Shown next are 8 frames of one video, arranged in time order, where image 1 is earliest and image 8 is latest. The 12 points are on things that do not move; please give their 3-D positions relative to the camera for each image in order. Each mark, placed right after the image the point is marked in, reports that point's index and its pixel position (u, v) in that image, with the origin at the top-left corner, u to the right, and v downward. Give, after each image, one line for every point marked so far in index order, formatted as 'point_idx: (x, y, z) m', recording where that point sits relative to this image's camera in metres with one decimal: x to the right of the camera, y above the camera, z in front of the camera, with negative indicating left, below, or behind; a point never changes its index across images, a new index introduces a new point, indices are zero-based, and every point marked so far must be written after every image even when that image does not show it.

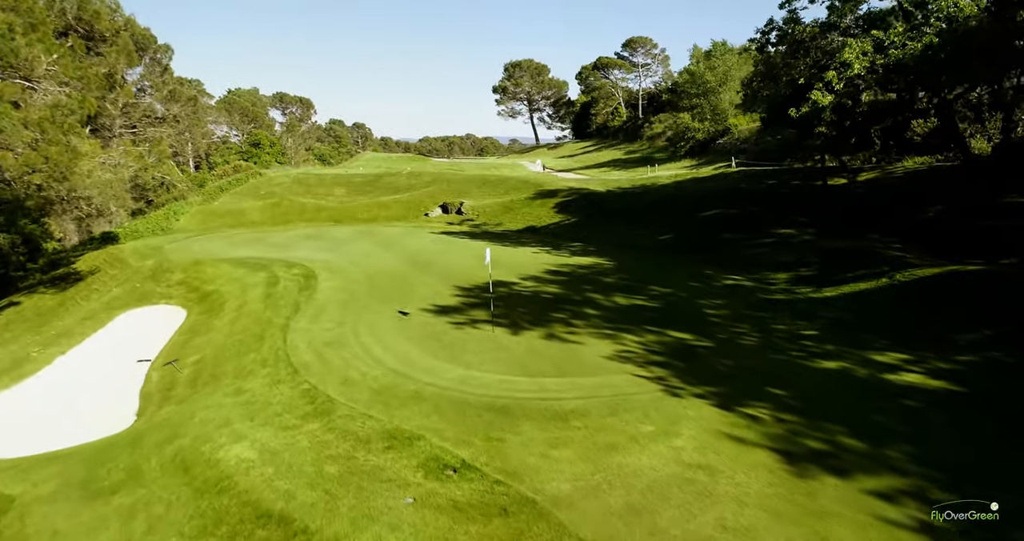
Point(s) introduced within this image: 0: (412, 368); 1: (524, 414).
0: (-1.8, -1.9, +13.4) m
1: (+0.2, -2.3, +11.2) m
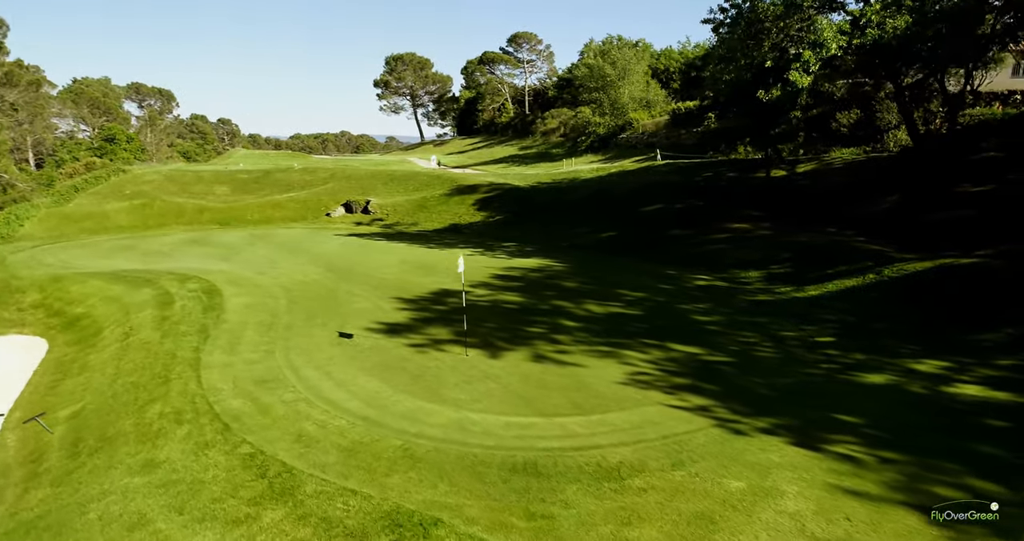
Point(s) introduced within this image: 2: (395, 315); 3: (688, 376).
0: (-1.8, -2.1, +10.3) m
1: (+0.6, -2.4, +8.4) m
2: (-2.6, -1.0, +15.9) m
3: (+2.9, -1.7, +11.7) m
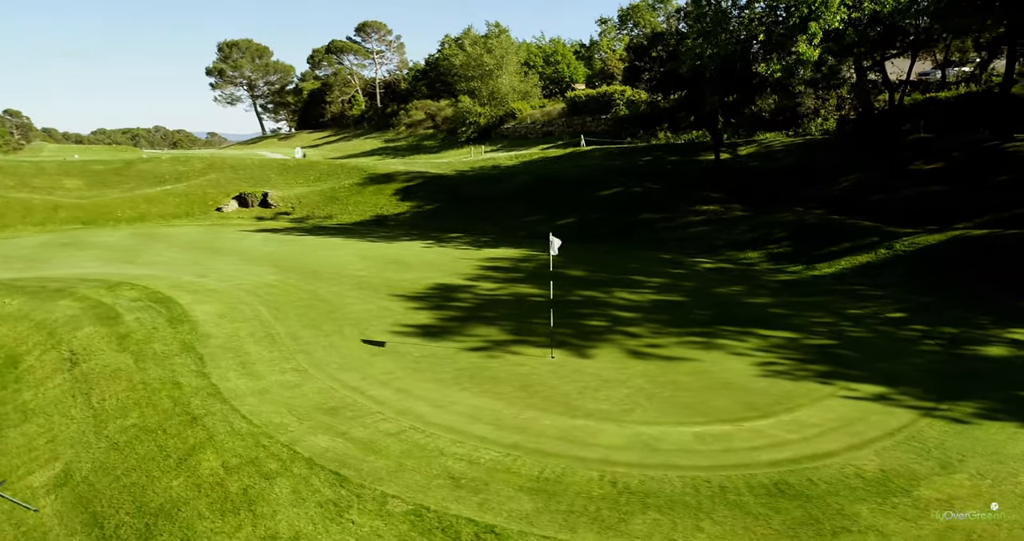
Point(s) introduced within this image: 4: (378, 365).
0: (+0.3, -1.9, +8.0) m
1: (+3.1, -2.1, +6.8) m
2: (-1.8, -0.9, +13.3) m
3: (+4.5, -1.4, +10.5) m
4: (-2.0, -1.4, +10.6) m
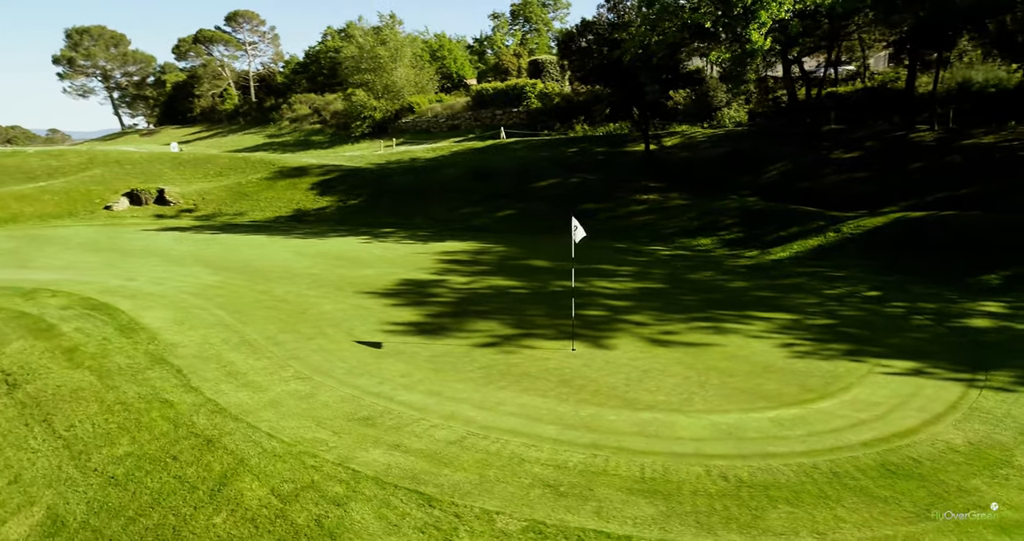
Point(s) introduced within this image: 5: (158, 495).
0: (+1.1, -1.7, +7.4) m
1: (+4.0, -1.9, +6.7) m
2: (-1.9, -0.8, +12.2) m
3: (+4.8, -1.0, +10.6) m
4: (-1.6, -1.3, +9.5) m
5: (-3.2, -2.0, +6.5) m
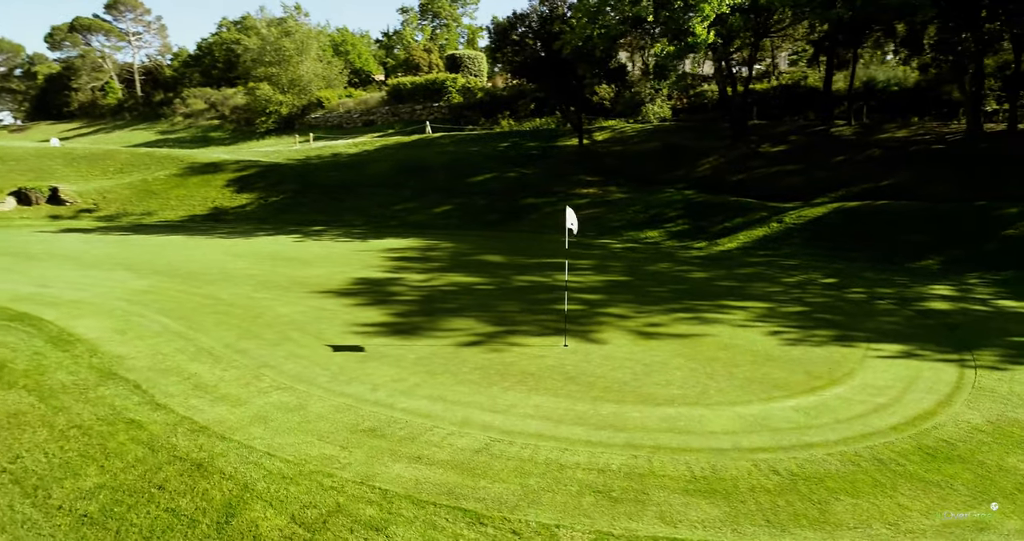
0: (+1.4, -1.6, +7.0) m
1: (+4.4, -1.7, +6.7) m
2: (-2.3, -0.7, +11.4) m
3: (+4.6, -0.9, +10.7) m
4: (-1.6, -1.2, +8.7) m
5: (-2.8, -2.0, +5.5) m
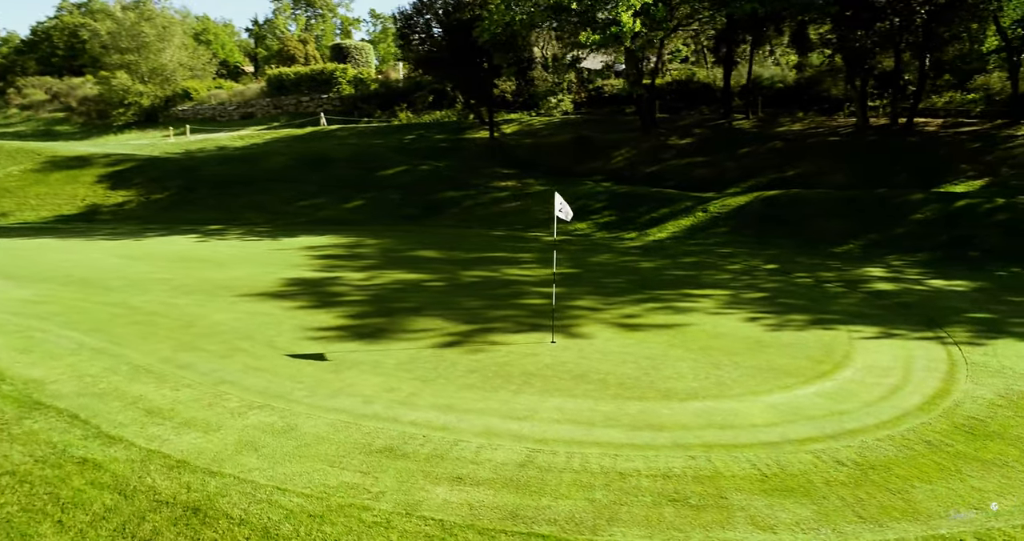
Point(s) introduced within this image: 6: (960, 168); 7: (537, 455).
0: (+1.7, -1.5, +6.5) m
1: (+4.7, -1.4, +6.7) m
2: (-2.8, -0.7, +10.1) m
3: (+4.1, -0.6, +10.7) m
4: (-1.6, -1.2, +7.7) m
5: (-2.2, -2.0, +4.3) m
6: (+12.2, +2.8, +19.4) m
7: (+0.2, -1.5, +6.0) m
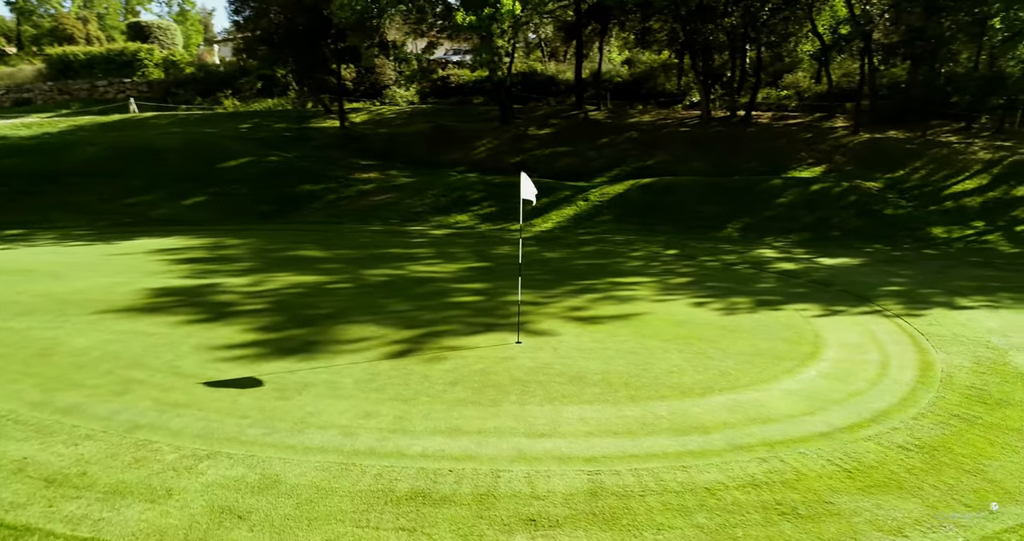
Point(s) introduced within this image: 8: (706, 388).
0: (+1.9, -1.3, +5.9) m
1: (+4.7, -1.2, +6.9) m
2: (-3.4, -0.7, +8.2) m
3: (+3.1, -0.4, +10.5) m
4: (-1.6, -1.2, +6.1) m
5: (-1.2, -2.0, +2.7) m
6: (+8.5, +3.3, +21.0) m
7: (+0.6, -1.4, +5.0) m
8: (+1.8, -1.1, +6.8) m
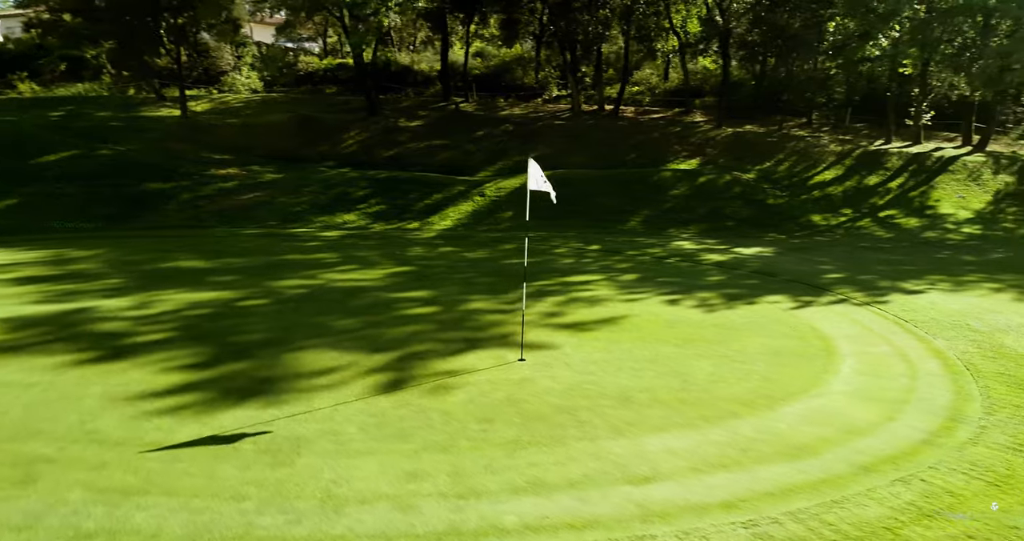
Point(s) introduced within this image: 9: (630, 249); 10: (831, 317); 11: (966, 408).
0: (+2.4, -1.3, +5.1) m
1: (+4.9, -1.0, +6.8) m
2: (-3.3, -0.9, +6.1) m
3: (+2.4, -0.3, +10.0) m
4: (-1.0, -1.3, +4.6) m
5: (+0.2, -2.1, +1.4) m
6: (+4.8, +3.6, +21.4) m
7: (+1.4, -1.5, +4.0) m
8: (+2.1, -1.1, +6.0) m
9: (+2.2, +0.4, +13.4) m
10: (+3.8, -0.6, +8.6) m
11: (+3.8, -1.1, +6.0) m
